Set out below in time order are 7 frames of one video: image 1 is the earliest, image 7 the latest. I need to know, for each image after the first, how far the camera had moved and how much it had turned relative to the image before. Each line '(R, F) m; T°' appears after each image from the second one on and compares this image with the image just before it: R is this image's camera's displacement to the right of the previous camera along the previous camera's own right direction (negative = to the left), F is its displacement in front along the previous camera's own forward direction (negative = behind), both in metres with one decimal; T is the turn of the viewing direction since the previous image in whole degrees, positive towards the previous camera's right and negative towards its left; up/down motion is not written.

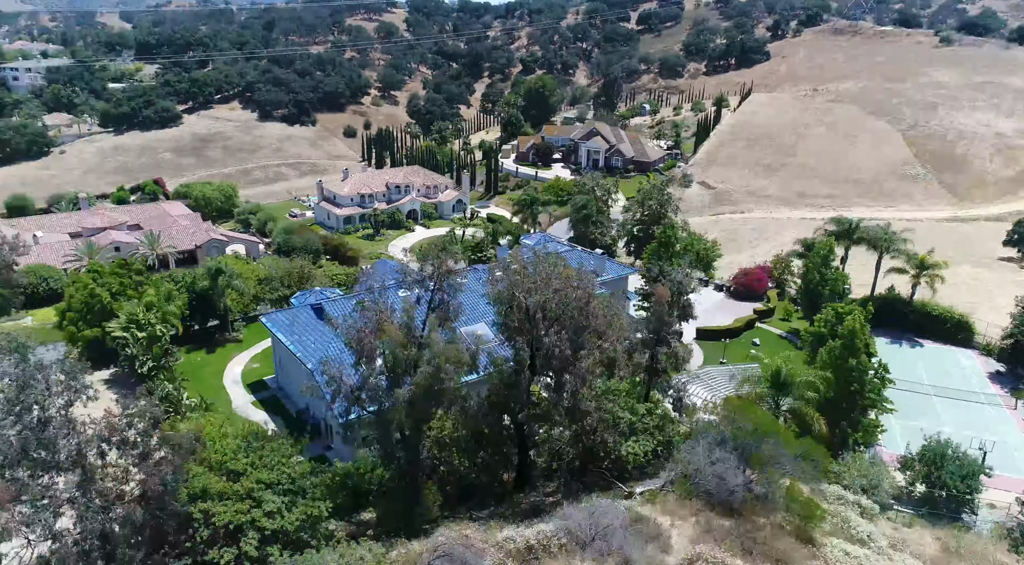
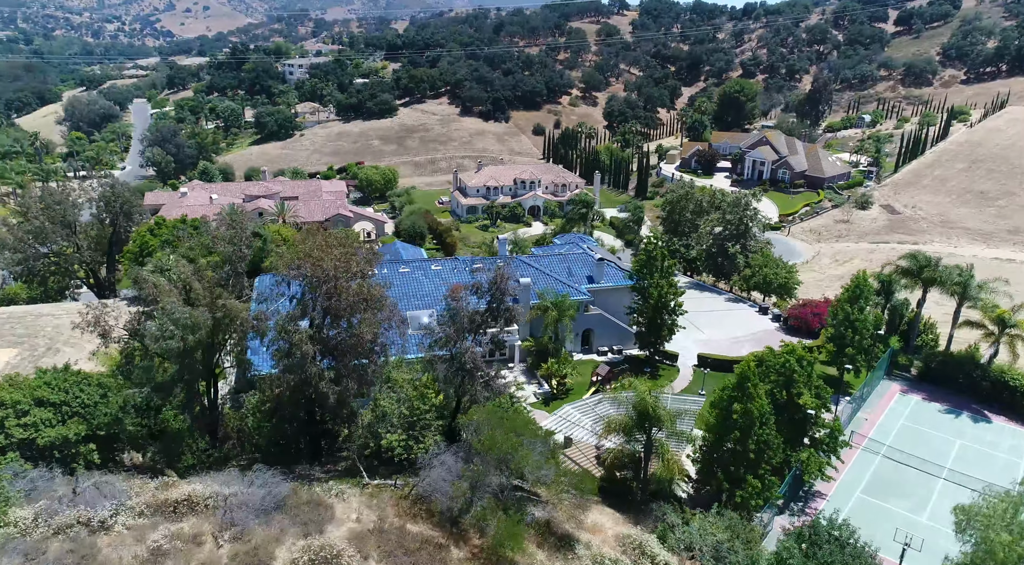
(+20.0, +3.7) m; -21°
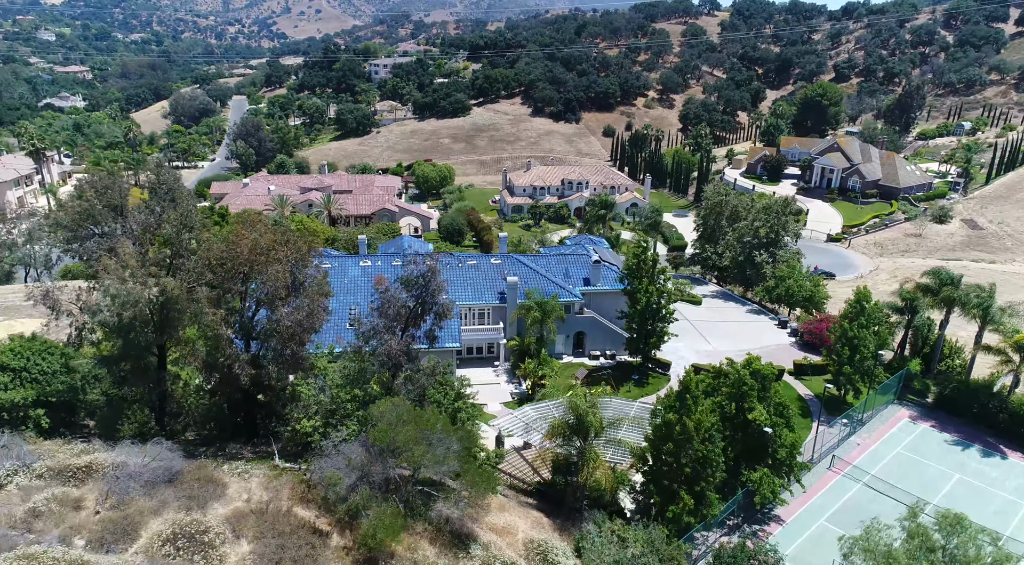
(+7.6, +0.8) m; -8°
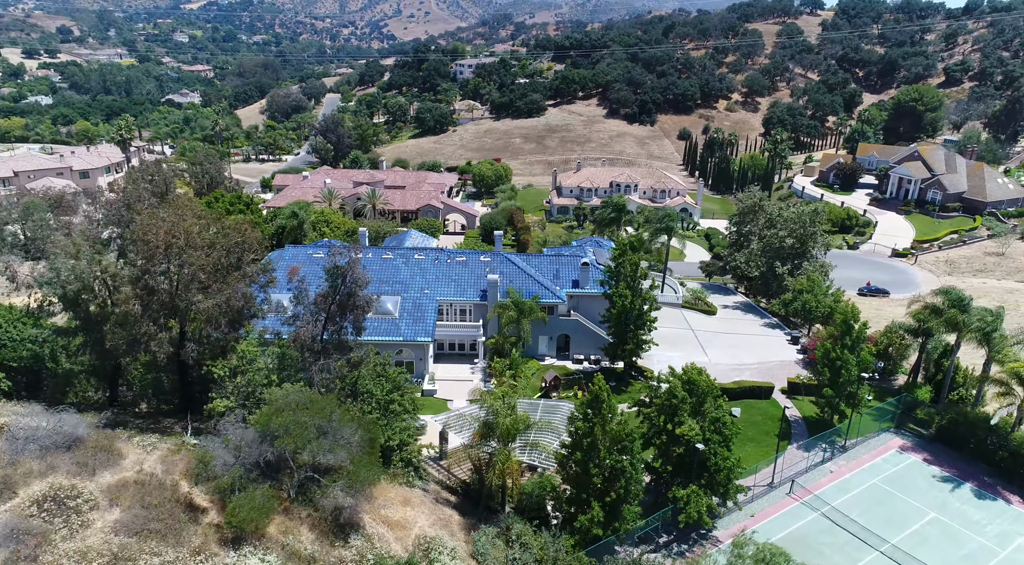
(+8.4, +1.0) m; -8°
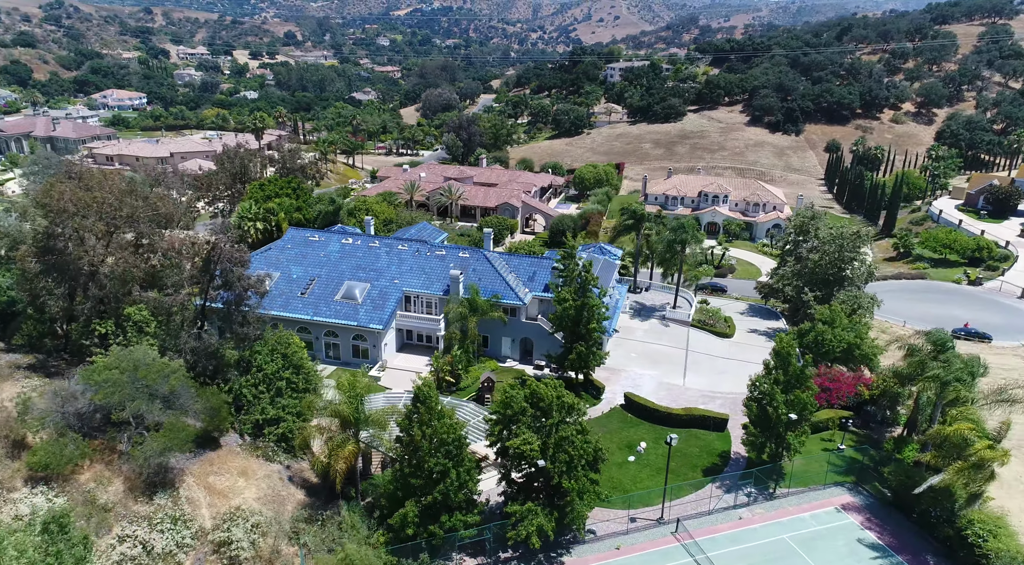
(+15.1, +2.9) m; -15°
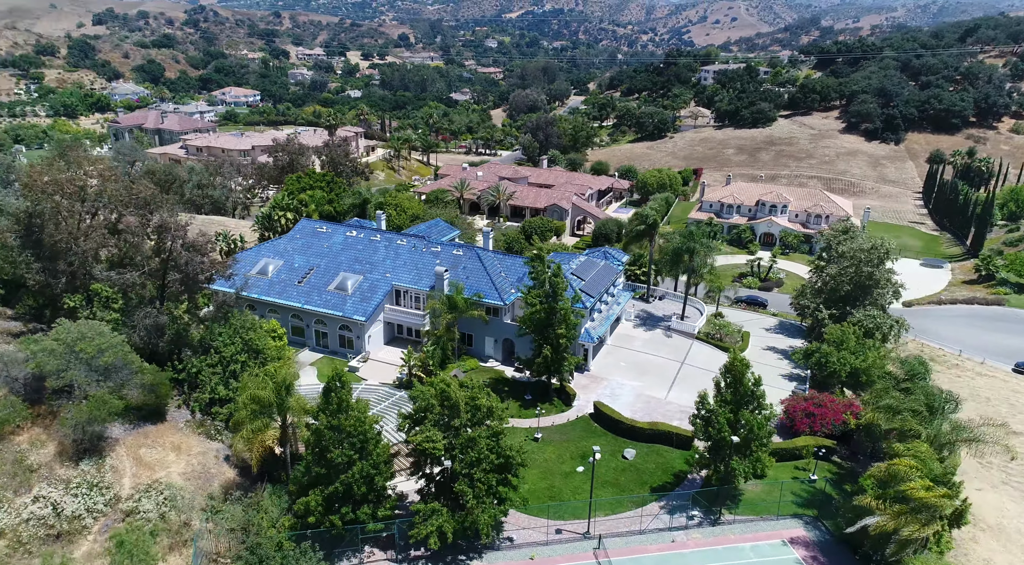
(+8.4, +1.4) m; -9°
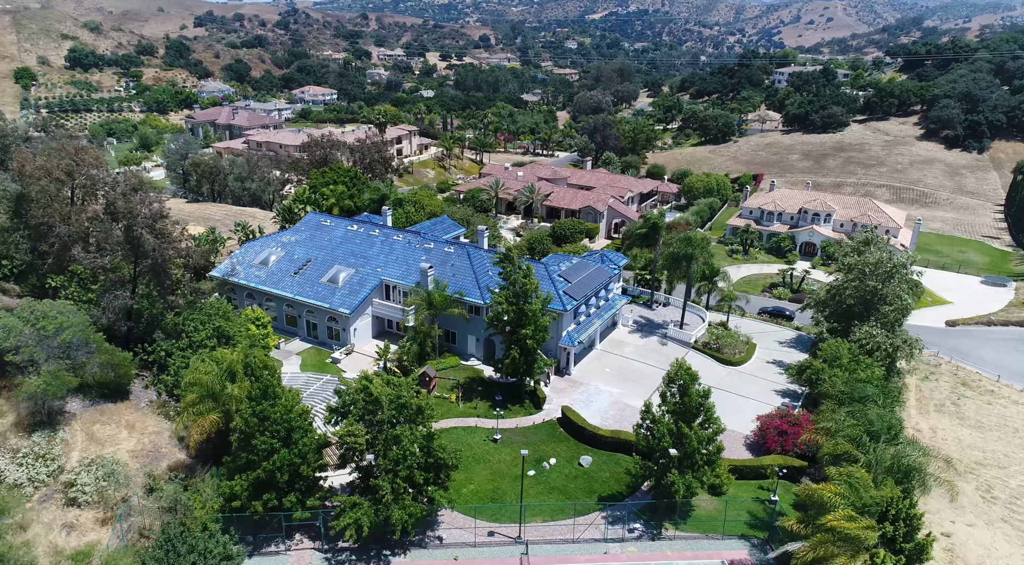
(+6.7, +1.0) m; -7°
